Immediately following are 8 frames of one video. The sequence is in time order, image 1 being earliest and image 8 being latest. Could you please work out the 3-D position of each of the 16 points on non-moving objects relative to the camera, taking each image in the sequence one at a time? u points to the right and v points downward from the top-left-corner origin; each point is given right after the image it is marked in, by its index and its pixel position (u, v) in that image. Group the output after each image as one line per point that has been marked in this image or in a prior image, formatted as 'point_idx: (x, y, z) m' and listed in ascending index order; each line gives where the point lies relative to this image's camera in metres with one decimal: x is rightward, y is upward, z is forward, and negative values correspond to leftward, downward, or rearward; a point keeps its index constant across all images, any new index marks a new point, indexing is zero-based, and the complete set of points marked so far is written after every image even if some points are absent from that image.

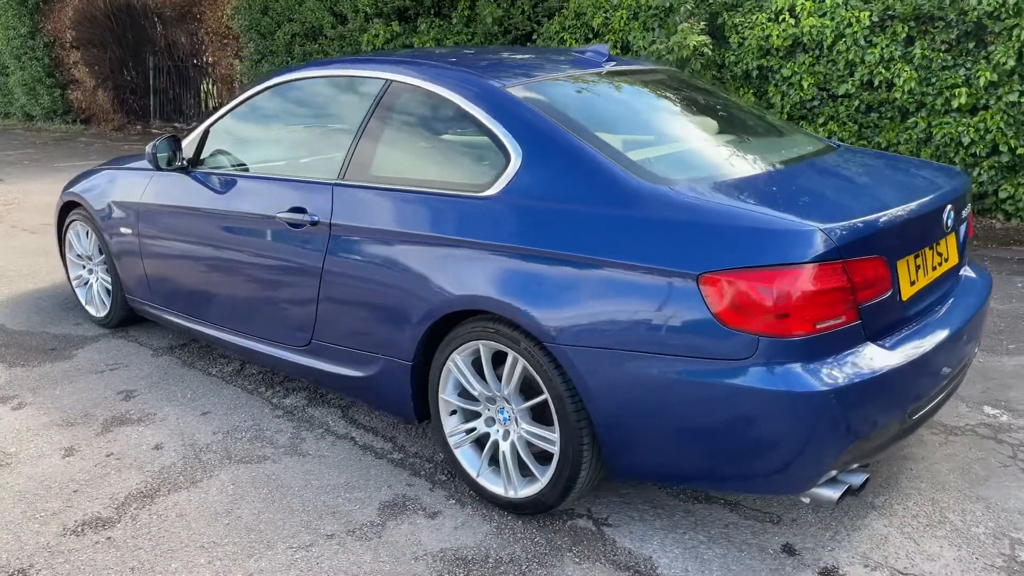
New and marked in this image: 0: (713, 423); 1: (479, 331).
0: (+0.6, -0.4, +2.6) m
1: (-0.1, -0.2, +3.0) m
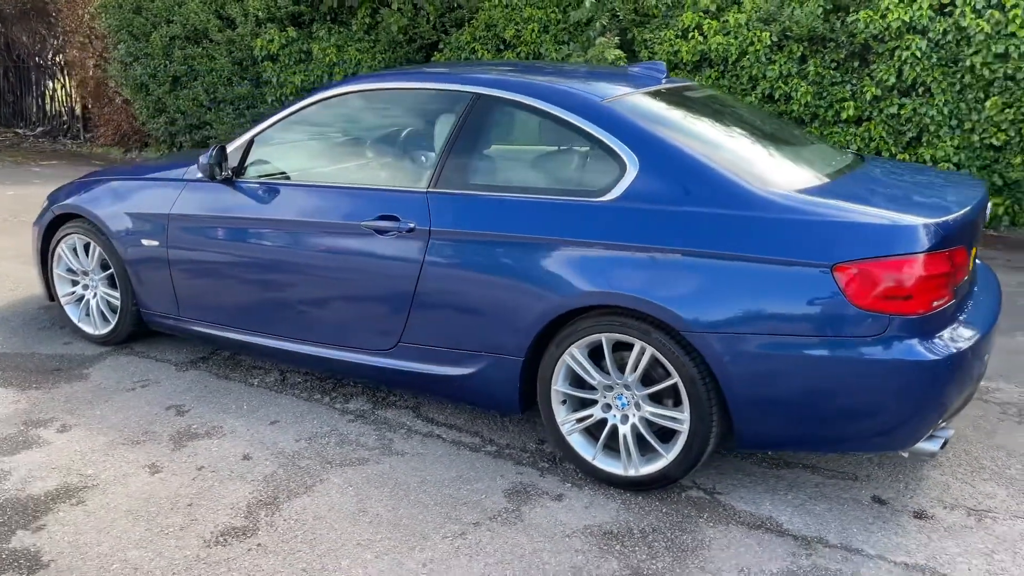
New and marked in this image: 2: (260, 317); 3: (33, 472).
0: (+1.2, -0.4, +3.0) m
1: (+0.4, -0.1, +3.3) m
2: (-1.2, -0.1, +4.3) m
3: (-2.0, -0.8, +3.5) m
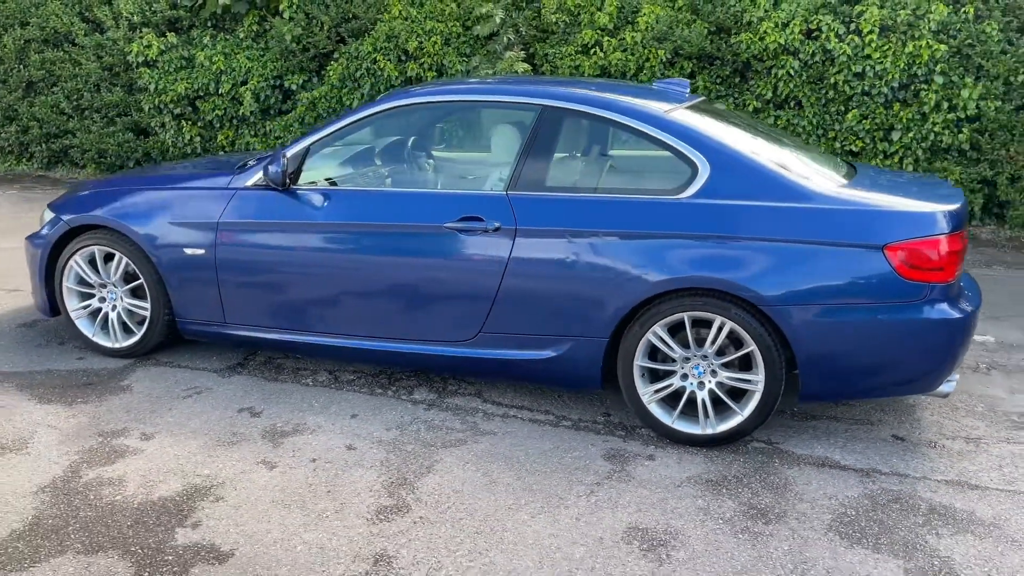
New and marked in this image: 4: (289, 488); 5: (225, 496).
0: (+1.7, -0.3, +3.7) m
1: (+0.8, -0.1, +3.9) m
2: (-1.0, -0.2, +4.5) m
3: (-1.5, -0.8, +3.6) m
4: (-0.9, -0.8, +3.5) m
5: (-1.2, -0.8, +3.4) m
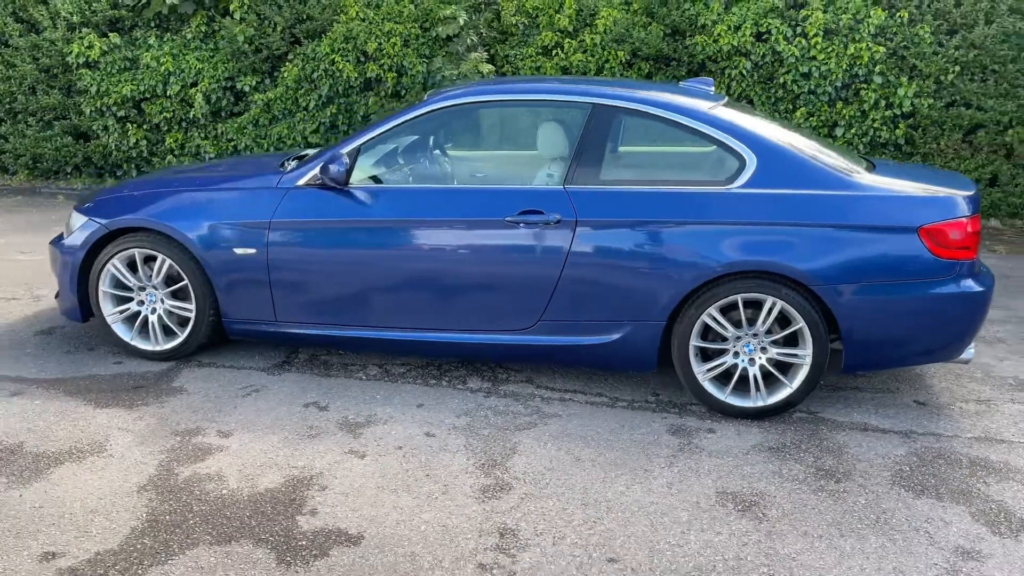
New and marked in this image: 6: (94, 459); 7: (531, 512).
0: (+2.0, -0.2, +4.1) m
1: (+1.1, 0.0, +4.2) m
2: (-0.7, -0.1, +4.6) m
3: (-1.1, -0.8, +3.6) m
4: (-0.5, -0.8, +3.7) m
5: (-0.8, -0.8, +3.5) m
6: (-1.8, -0.8, +3.7) m
7: (+0.1, -0.9, +3.4) m
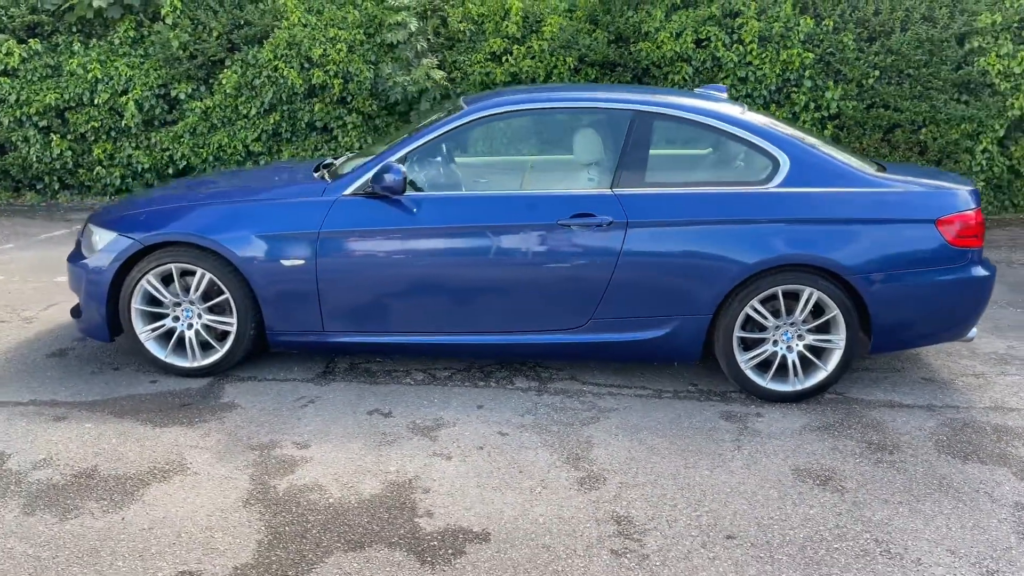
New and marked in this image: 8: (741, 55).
0: (+2.3, -0.1, +4.5) m
1: (+1.4, 0.0, +4.5) m
2: (-0.5, -0.2, +4.6) m
3: (-0.7, -0.8, +3.6) m
4: (-0.1, -0.8, +3.8) m
5: (-0.3, -0.9, +3.6) m
6: (-1.4, -0.8, +3.7) m
7: (+0.5, -0.9, +3.6) m
8: (+2.8, +2.9, +10.5) m
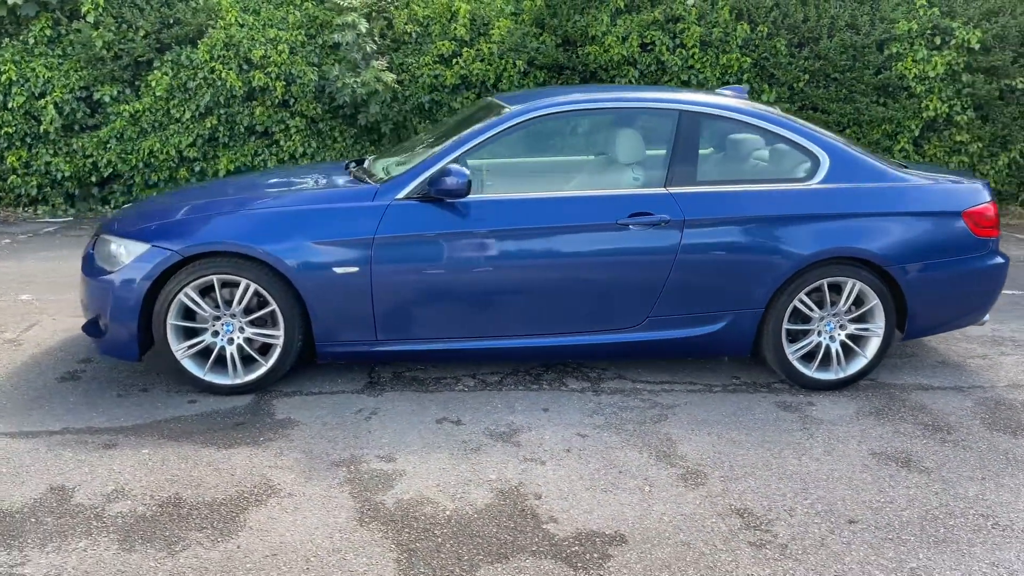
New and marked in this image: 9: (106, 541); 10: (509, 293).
0: (+2.6, 0.0, +4.8) m
1: (+1.7, +0.1, +4.7) m
2: (-0.2, -0.2, +4.6) m
3: (-0.3, -0.9, +3.5) m
4: (+0.3, -0.8, +3.7) m
5: (+0.1, -0.9, +3.6) m
6: (-1.0, -0.9, +3.5) m
7: (+1.0, -0.9, +3.6) m
8: (+2.2, +2.9, +10.8) m
9: (-1.5, -0.9, +3.1) m
10: (0.0, 0.0, +4.5) m
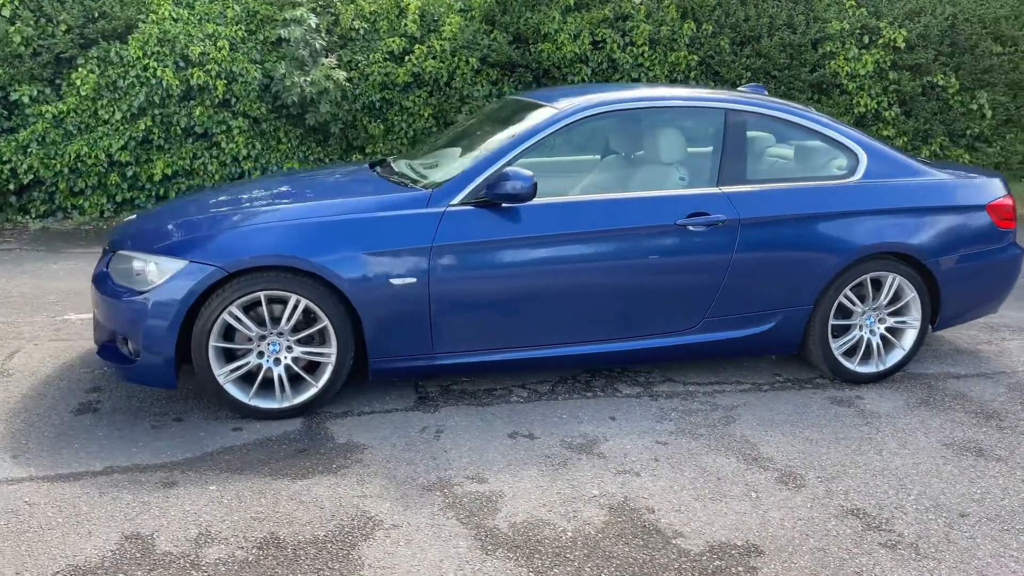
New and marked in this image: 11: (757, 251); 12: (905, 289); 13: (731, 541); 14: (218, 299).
0: (+2.8, 0.0, +5.0) m
1: (+2.0, +0.1, +4.7) m
2: (+0.1, -0.2, +4.4) m
3: (+0.2, -0.9, +3.4) m
4: (+0.7, -0.8, +3.6) m
5: (+0.6, -0.9, +3.4) m
6: (-0.5, -0.9, +3.2) m
7: (+1.4, -0.9, +3.6) m
8: (+1.6, +3.0, +10.9) m
9: (-1.0, -1.0, +2.8) m
10: (+0.3, -0.1, +4.4) m
11: (+1.3, +0.2, +4.5) m
12: (+2.2, 0.0, +4.8) m
13: (+0.8, -1.0, +3.2) m
14: (-1.4, 0.0, +4.0) m
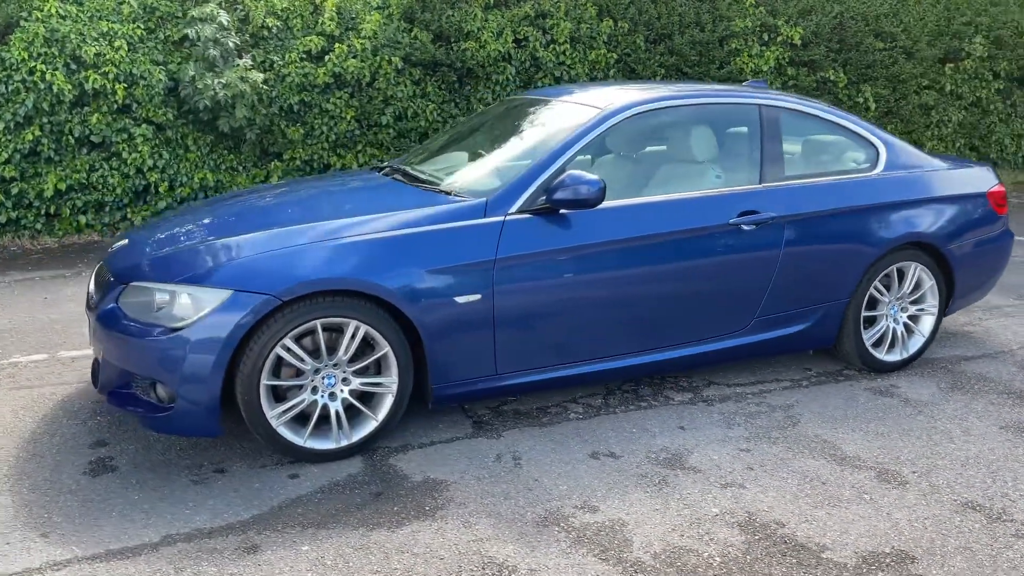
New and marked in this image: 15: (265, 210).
0: (+2.9, +0.1, +5.2) m
1: (+2.2, +0.2, +4.8) m
2: (+0.4, -0.3, +4.2) m
3: (+0.7, -0.9, +3.2) m
4: (+1.2, -0.9, +3.5) m
5: (+1.0, -0.9, +3.3) m
6: (0.0, -1.0, +2.9) m
7: (+1.8, -0.8, +3.6) m
8: (+0.6, +3.0, +10.8) m
9: (-0.4, -1.1, +2.4) m
10: (+0.6, -0.1, +4.2) m
11: (+1.5, +0.2, +4.5) m
12: (+2.4, +0.1, +4.9) m
13: (+1.3, -1.0, +3.1) m
14: (-1.0, -0.2, +3.5) m
15: (-1.2, +0.4, +4.1) m
